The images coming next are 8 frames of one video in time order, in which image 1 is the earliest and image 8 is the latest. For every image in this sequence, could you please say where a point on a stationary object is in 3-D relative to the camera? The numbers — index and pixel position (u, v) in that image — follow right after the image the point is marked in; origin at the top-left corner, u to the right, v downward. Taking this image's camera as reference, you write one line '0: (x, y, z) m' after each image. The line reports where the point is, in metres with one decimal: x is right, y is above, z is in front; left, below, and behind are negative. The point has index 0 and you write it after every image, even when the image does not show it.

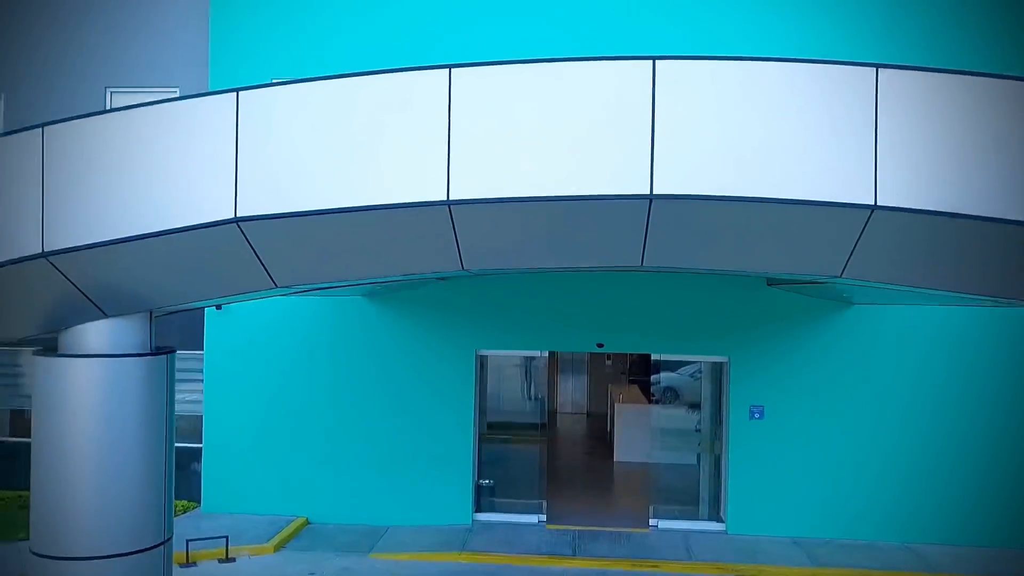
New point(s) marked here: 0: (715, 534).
0: (+2.8, -3.4, +10.3) m
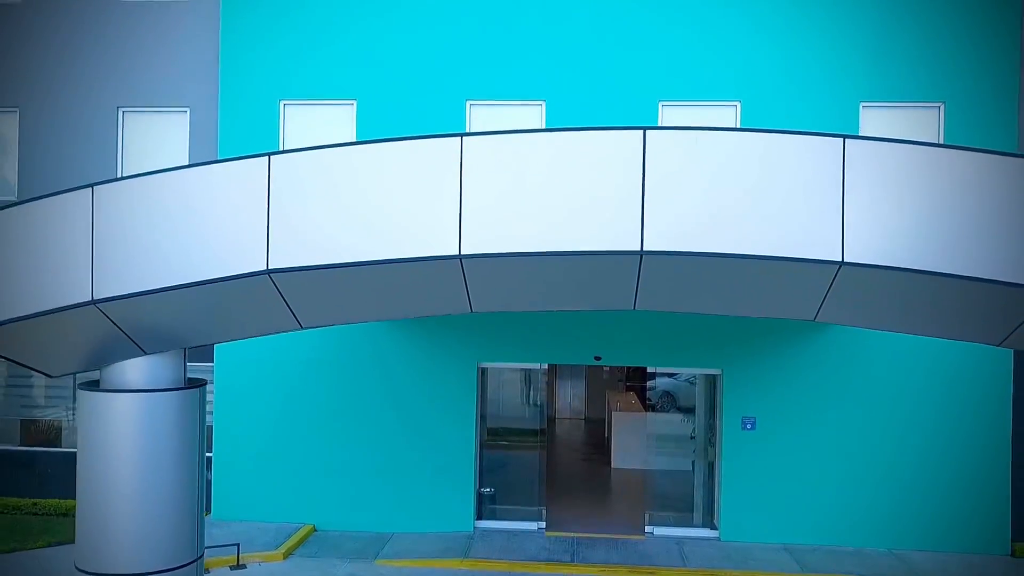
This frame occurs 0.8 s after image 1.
0: (+2.8, -3.6, +10.7) m
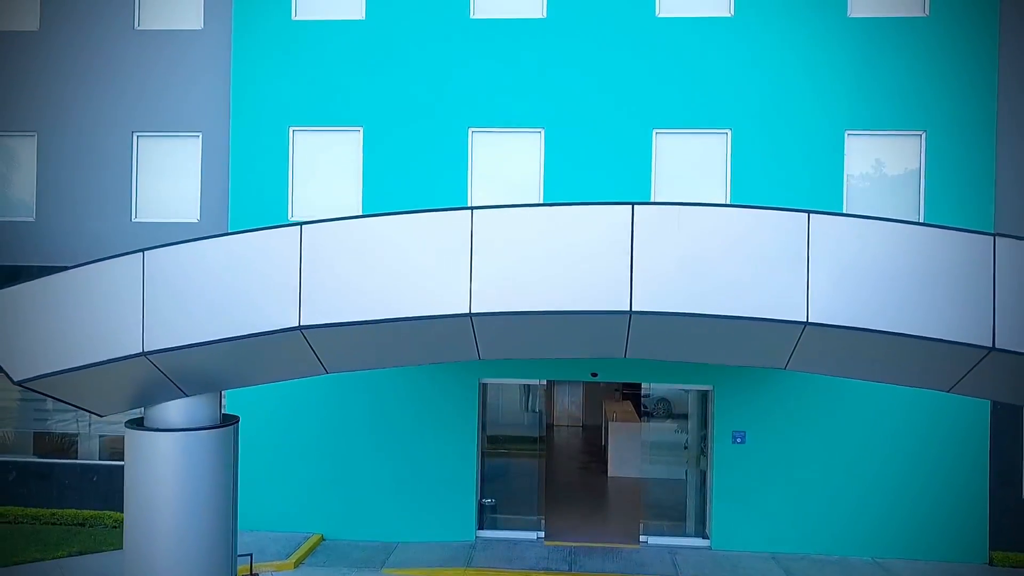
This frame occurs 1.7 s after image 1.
0: (+2.8, -3.8, +11.1) m
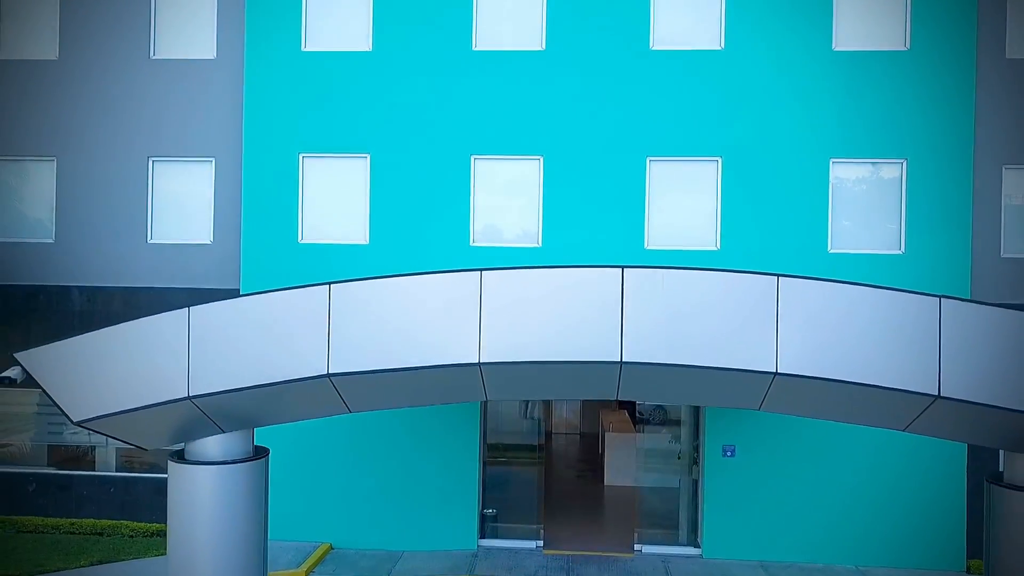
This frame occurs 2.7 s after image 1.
0: (+2.8, -4.1, +11.6) m
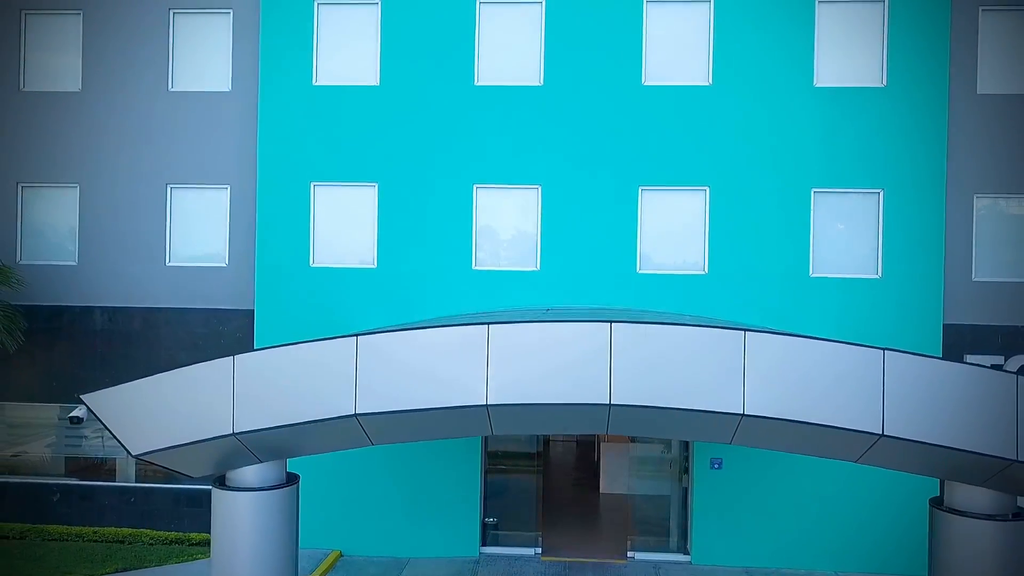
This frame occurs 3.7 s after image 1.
0: (+2.8, -4.5, +12.3) m
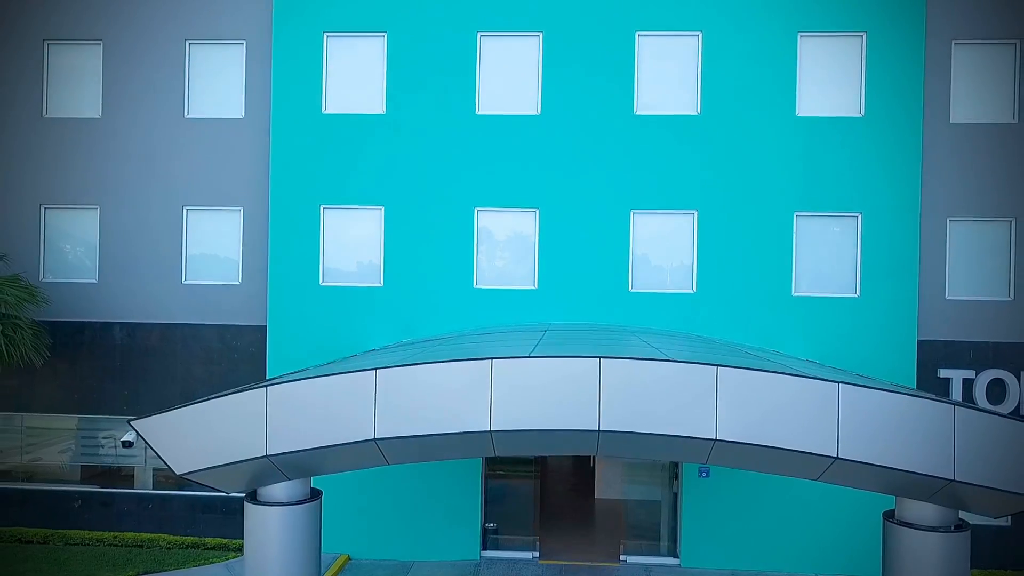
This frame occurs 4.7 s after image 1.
0: (+2.8, -4.8, +13.0) m
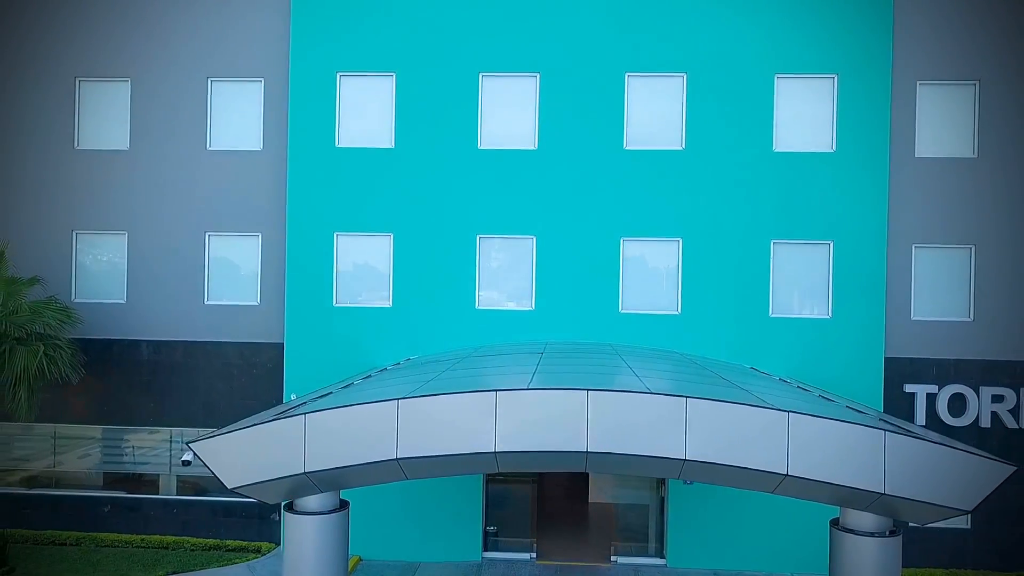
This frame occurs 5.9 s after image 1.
0: (+2.7, -5.2, +14.1) m
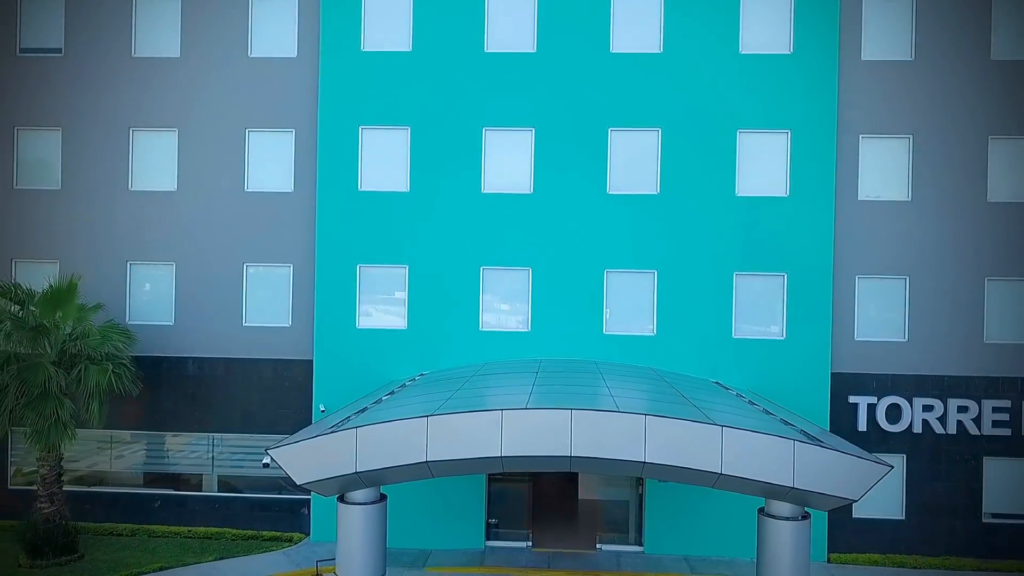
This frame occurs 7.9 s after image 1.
0: (+2.7, -5.7, +16.3) m
